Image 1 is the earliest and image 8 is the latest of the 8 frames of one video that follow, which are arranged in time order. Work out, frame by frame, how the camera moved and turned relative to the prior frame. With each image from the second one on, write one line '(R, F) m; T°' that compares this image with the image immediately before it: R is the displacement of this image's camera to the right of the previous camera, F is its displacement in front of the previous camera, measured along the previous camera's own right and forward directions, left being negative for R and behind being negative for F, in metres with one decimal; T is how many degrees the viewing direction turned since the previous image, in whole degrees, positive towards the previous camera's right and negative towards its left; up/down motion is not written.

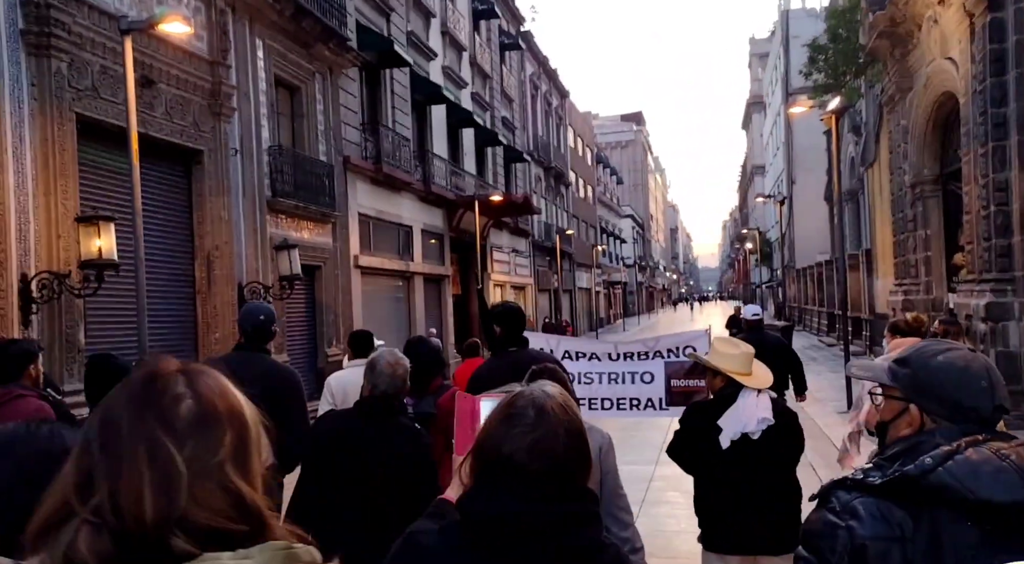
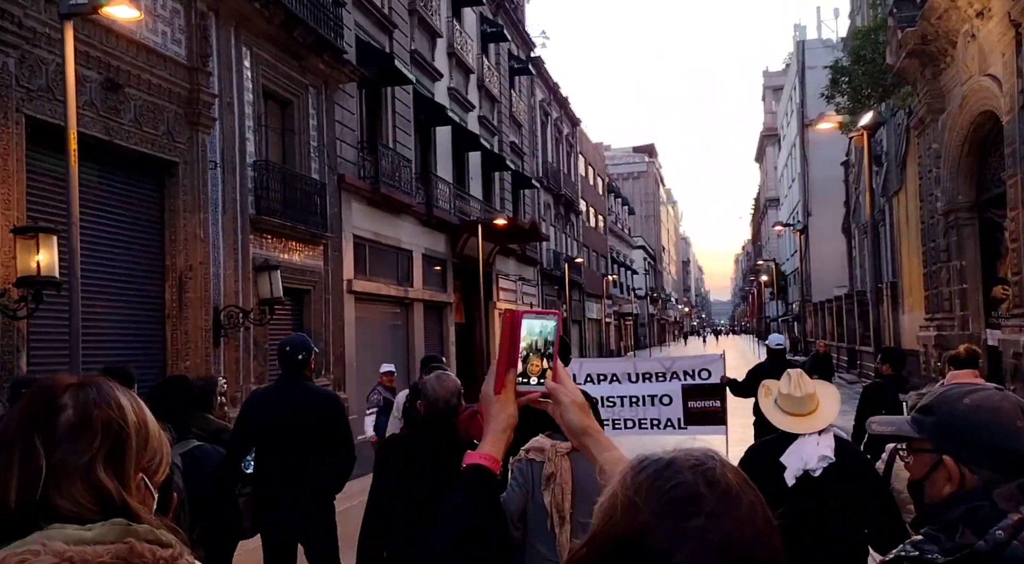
(+0.1, +1.2) m; -1°
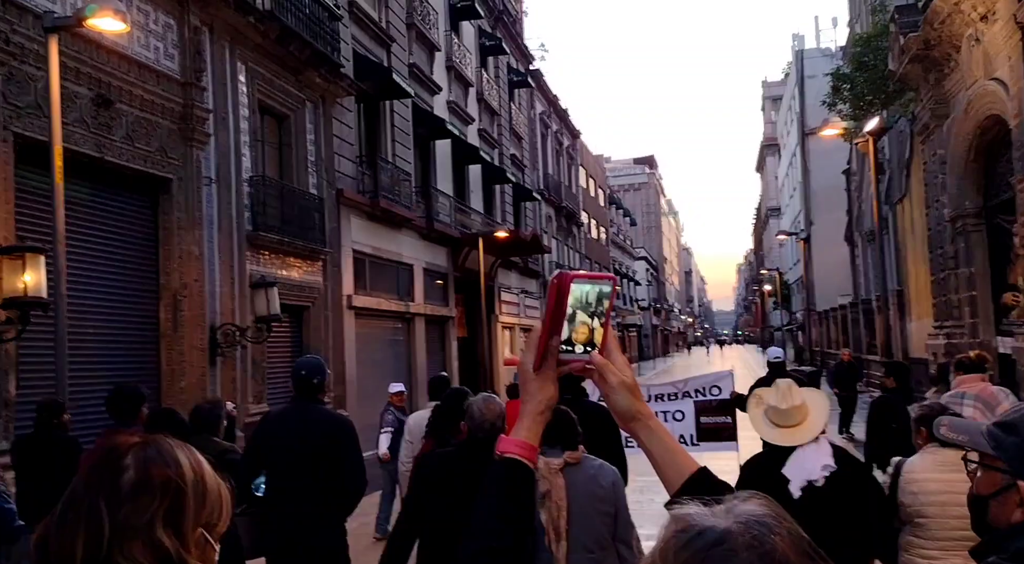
(0.0, +0.2) m; 0°
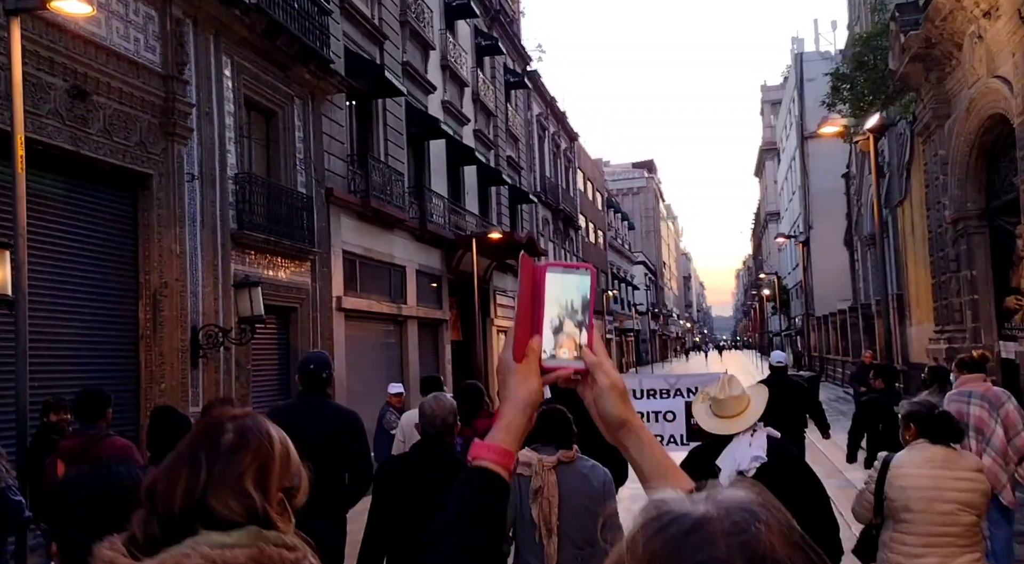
(+0.1, +0.3) m; 0°
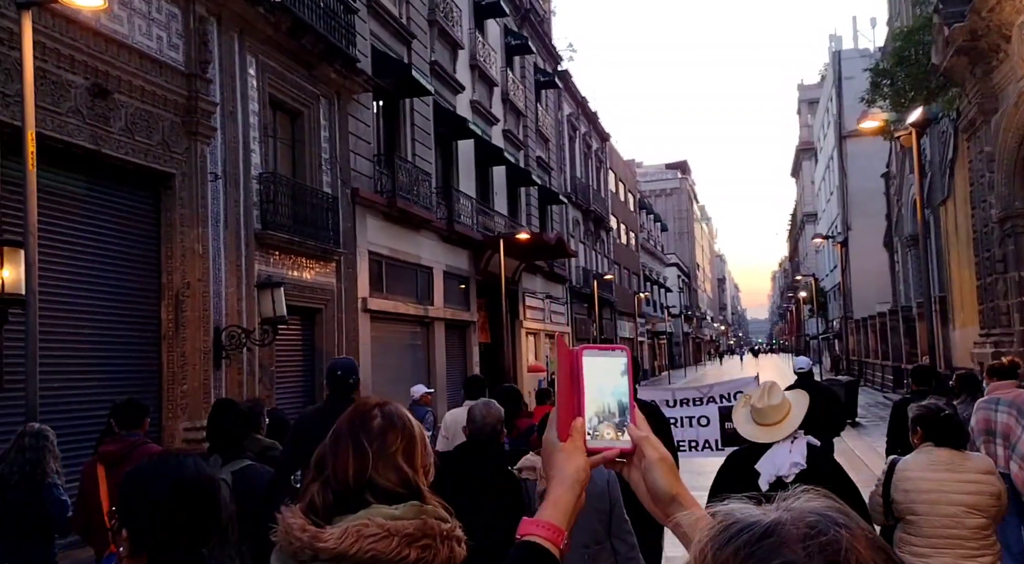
(0.0, +0.4) m; -2°
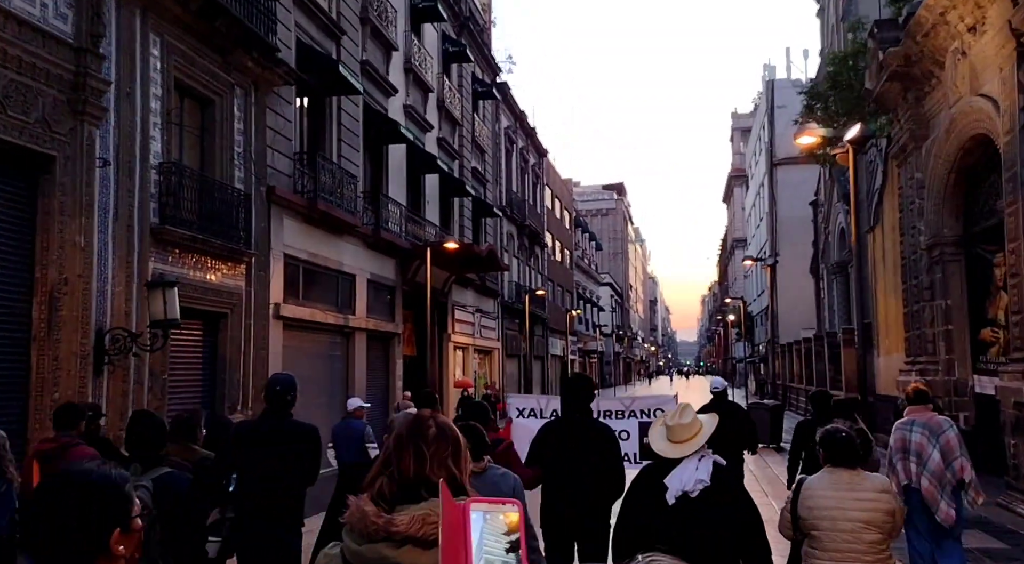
(+0.3, +0.7) m; +4°
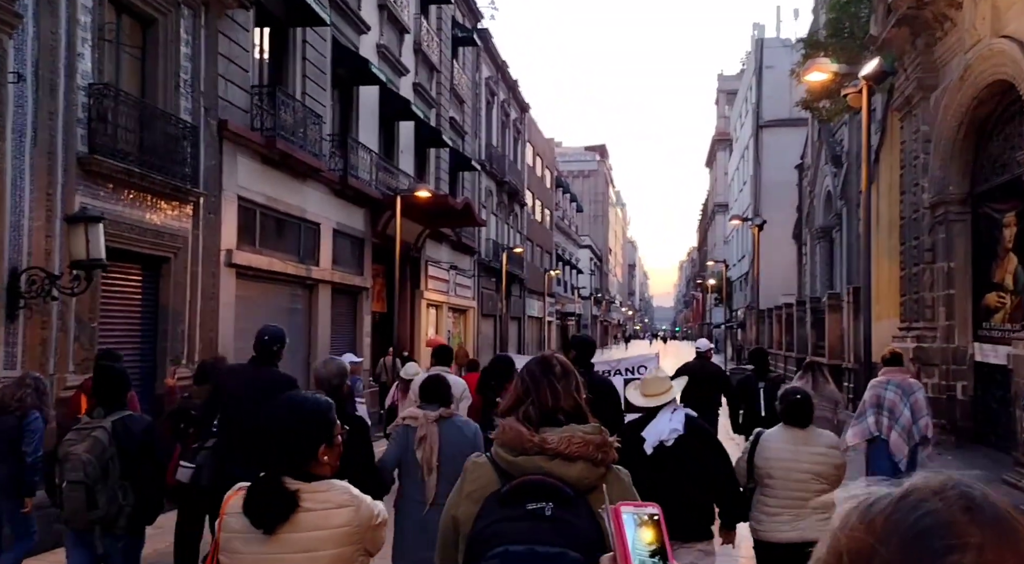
(+0.1, +1.2) m; +1°
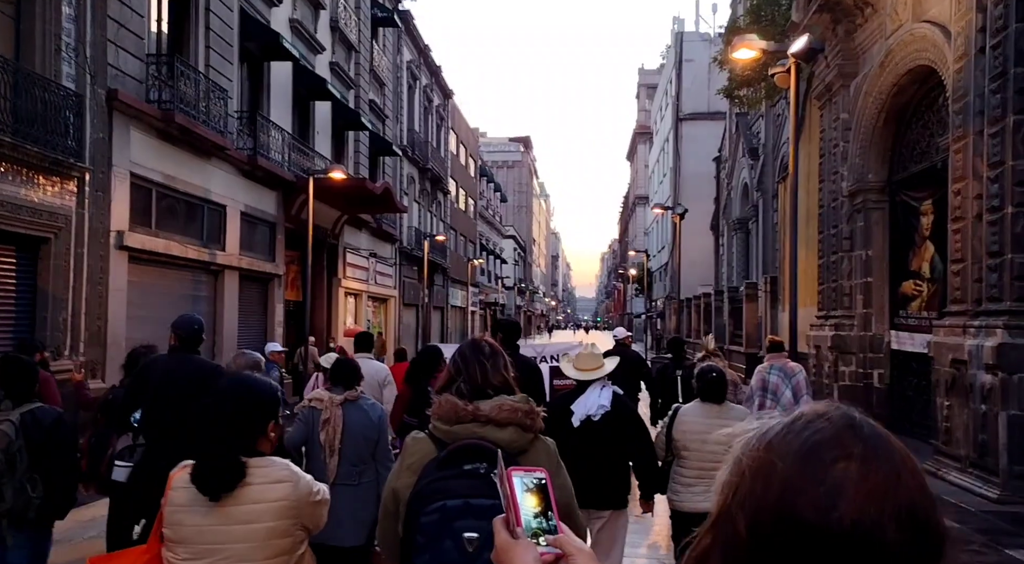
(+0.2, +0.6) m; +4°
